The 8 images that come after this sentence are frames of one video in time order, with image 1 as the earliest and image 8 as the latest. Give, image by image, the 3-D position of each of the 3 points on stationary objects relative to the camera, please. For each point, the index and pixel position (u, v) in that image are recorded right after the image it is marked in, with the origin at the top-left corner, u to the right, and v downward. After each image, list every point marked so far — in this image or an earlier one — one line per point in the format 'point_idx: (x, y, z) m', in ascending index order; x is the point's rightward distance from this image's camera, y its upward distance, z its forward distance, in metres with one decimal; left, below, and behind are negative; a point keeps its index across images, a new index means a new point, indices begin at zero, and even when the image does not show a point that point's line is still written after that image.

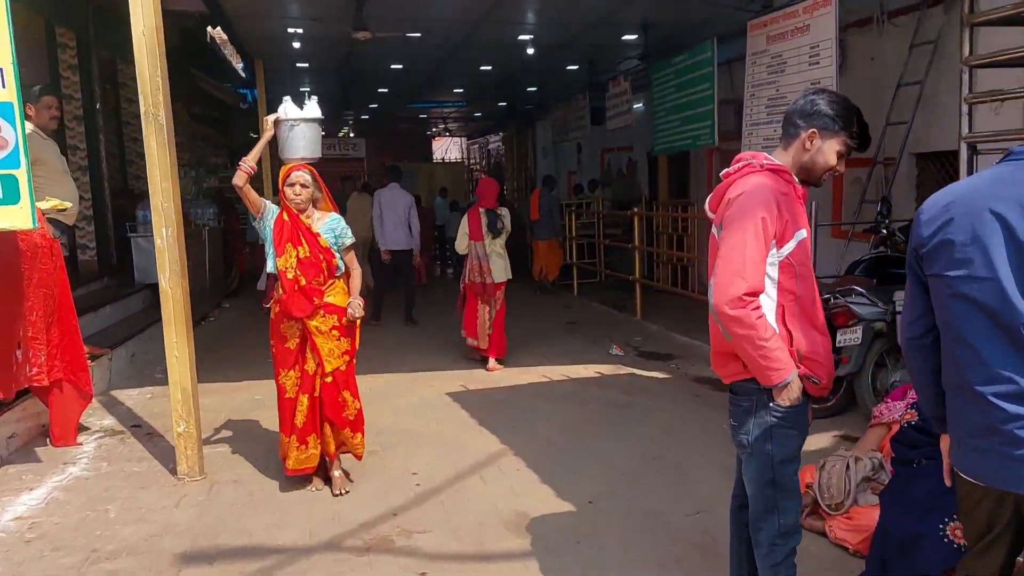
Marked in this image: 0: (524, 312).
0: (+0.1, -0.3, +10.2) m
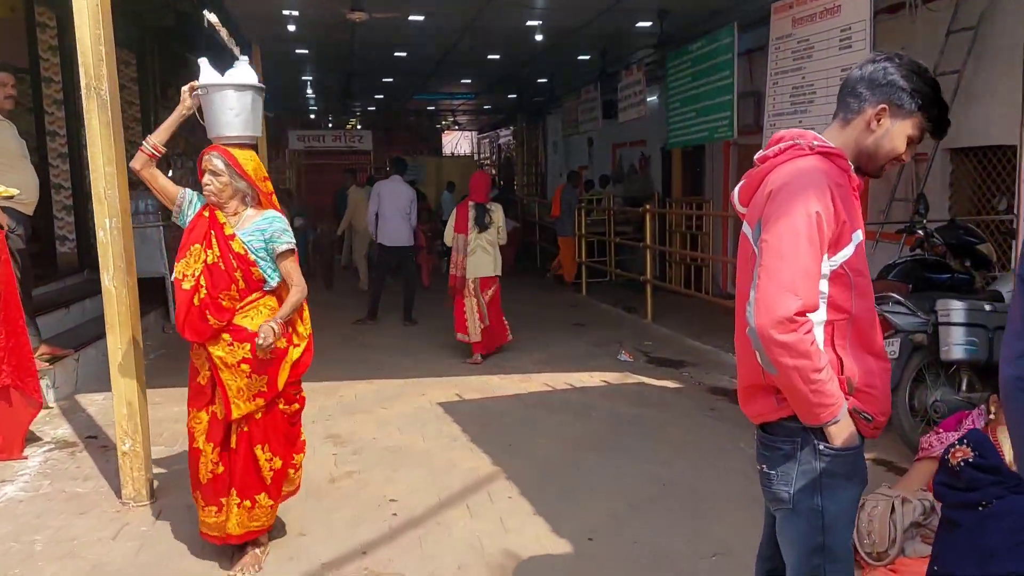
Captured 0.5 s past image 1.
0: (+0.2, -0.3, +9.8) m
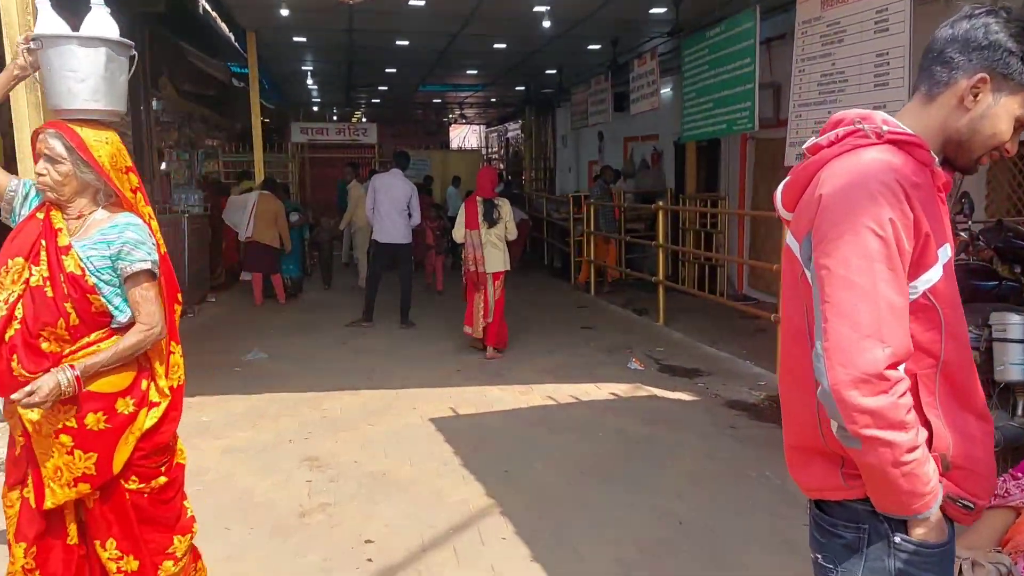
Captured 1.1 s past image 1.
0: (+0.2, -0.3, +9.3) m
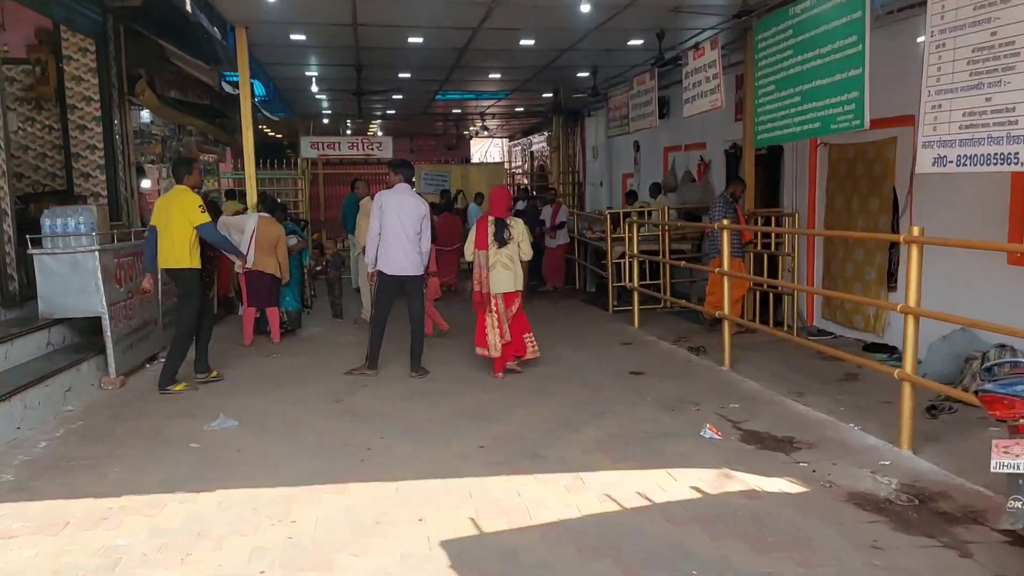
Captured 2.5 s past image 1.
0: (+0.6, -0.6, +7.9) m
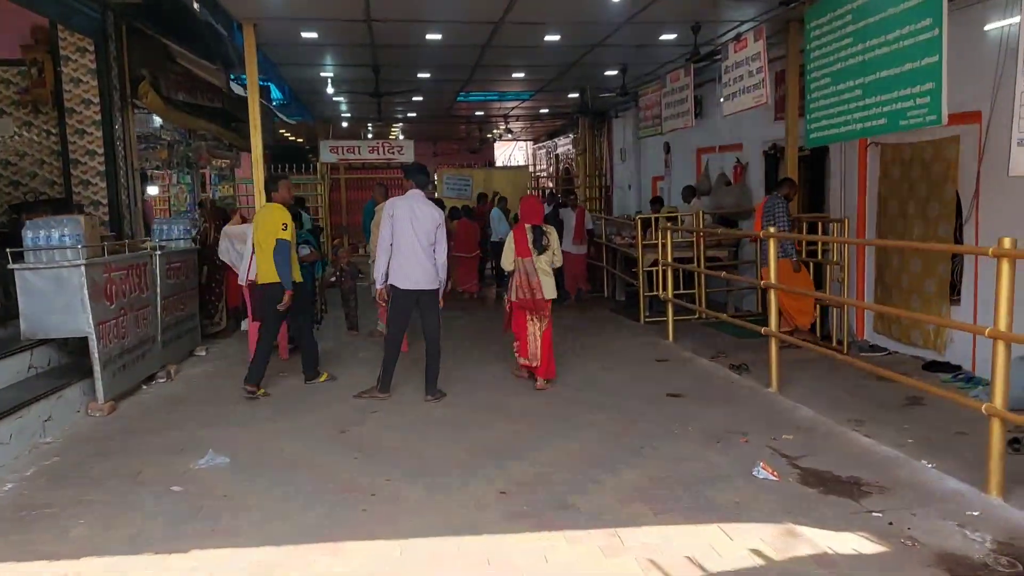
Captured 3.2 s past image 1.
0: (+0.8, -0.7, +7.3) m
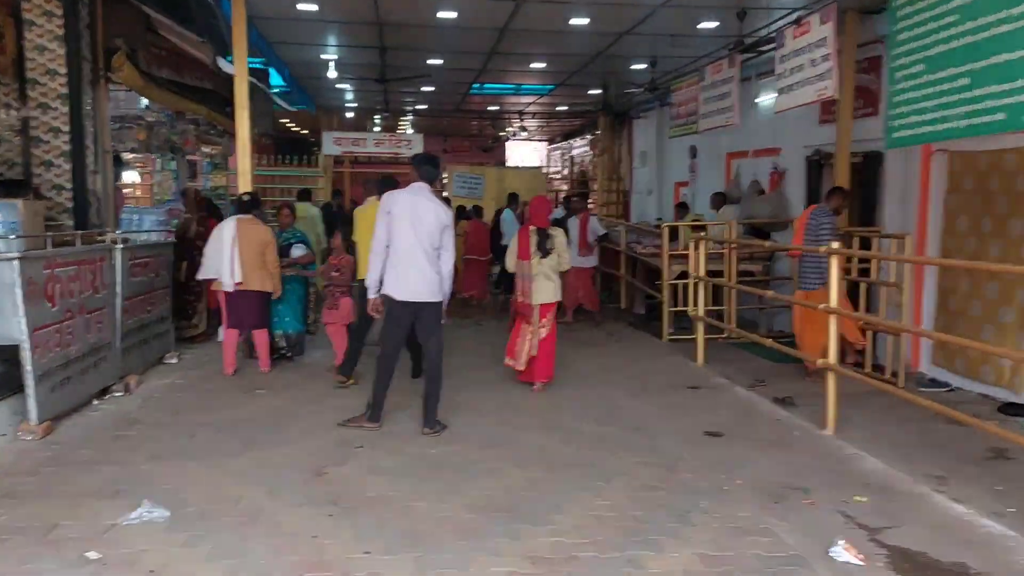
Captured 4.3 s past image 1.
0: (+0.9, -0.9, +6.3) m
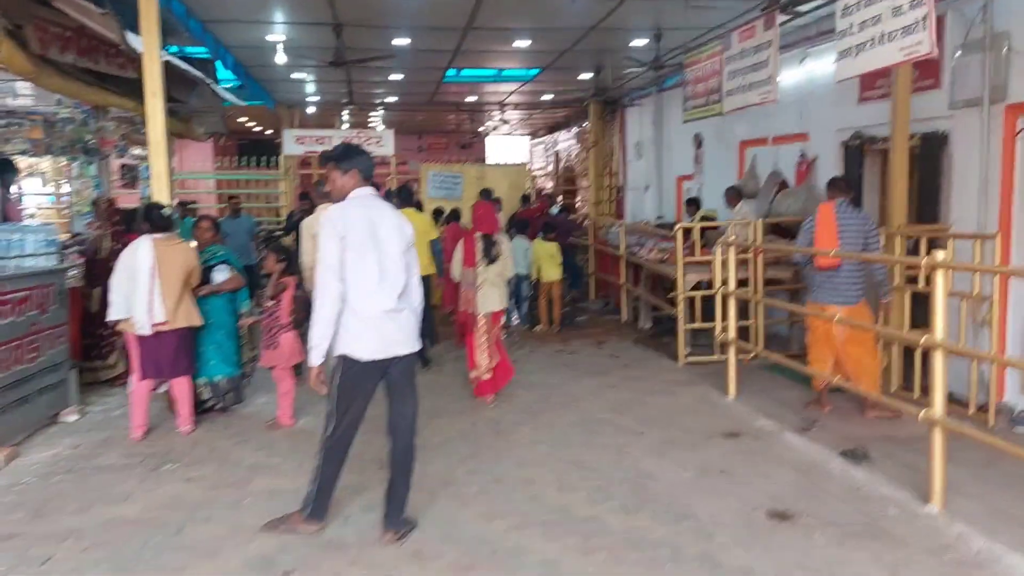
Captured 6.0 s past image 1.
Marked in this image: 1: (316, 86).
0: (+0.8, -1.0, +4.9) m
1: (-2.9, +3.0, +12.0) m
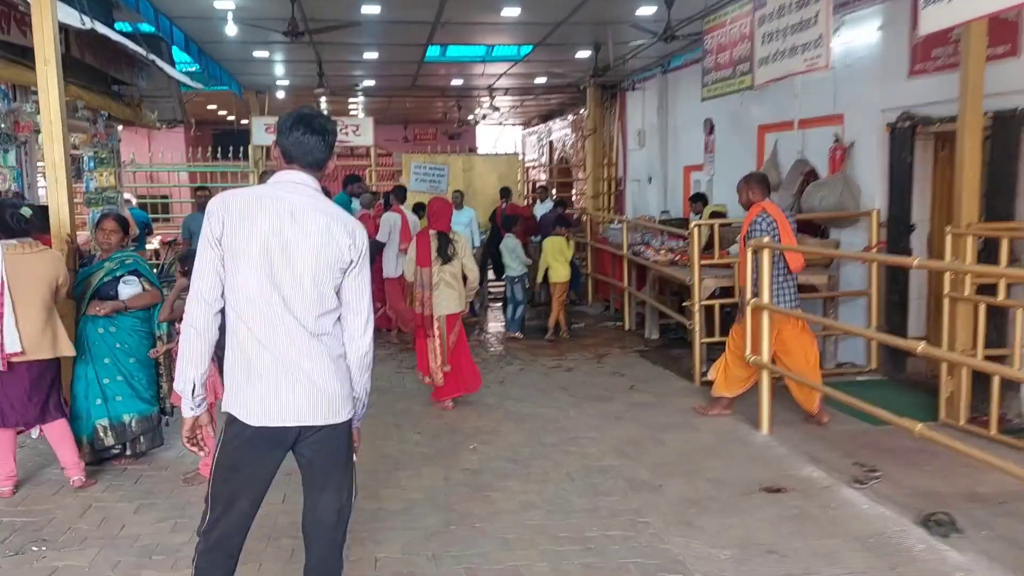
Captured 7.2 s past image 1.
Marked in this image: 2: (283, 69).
0: (+0.8, -1.1, +3.8) m
1: (-3.1, +2.9, +10.8) m
2: (-3.1, +2.9, +10.9) m
